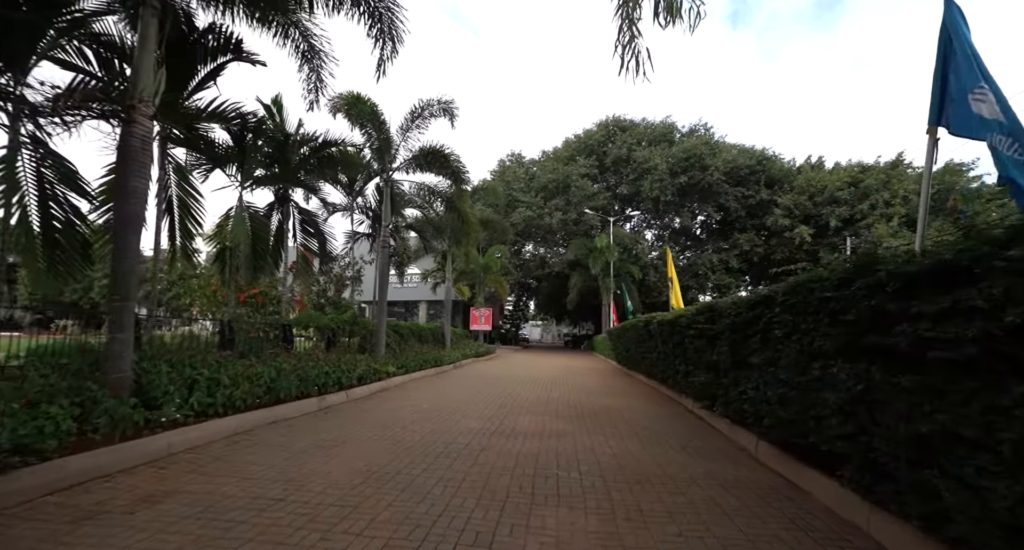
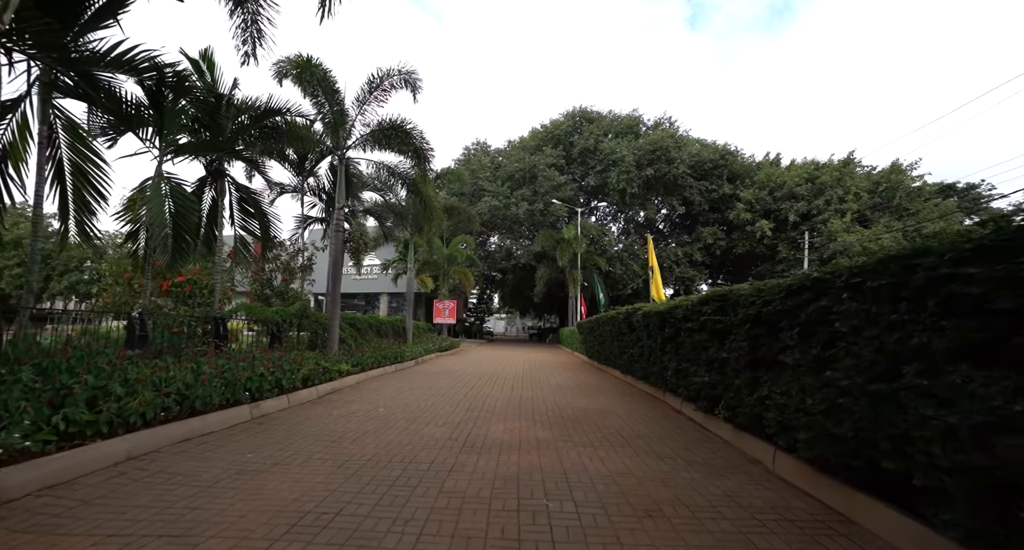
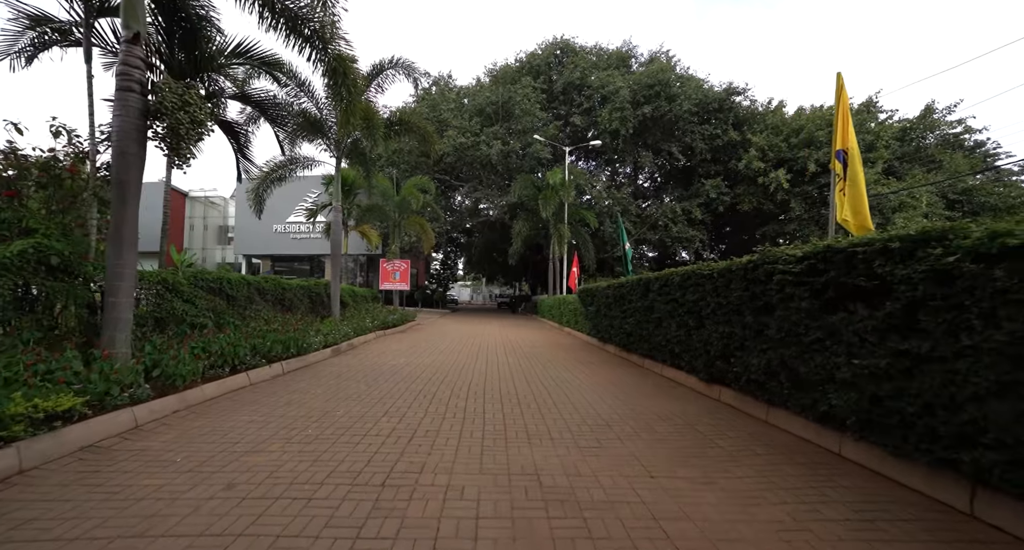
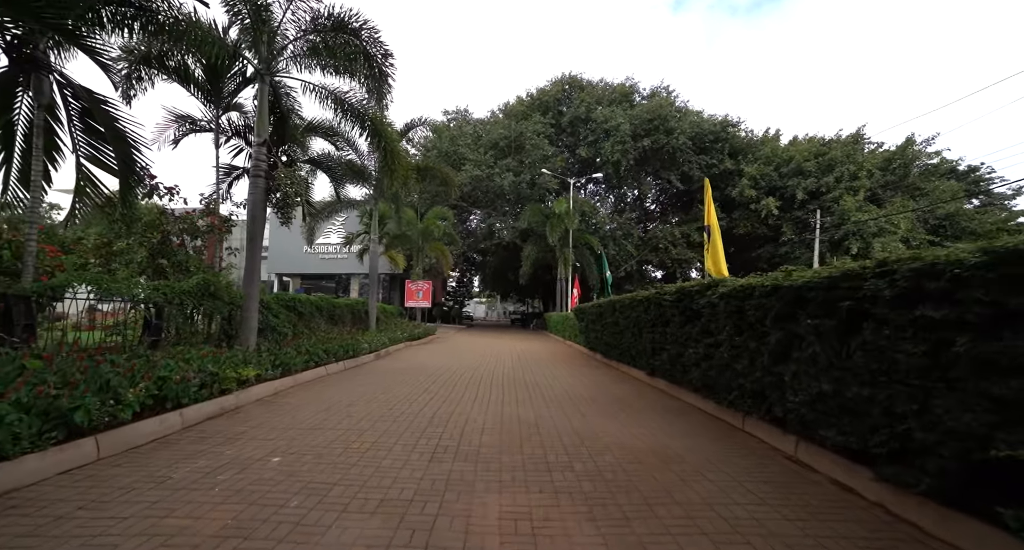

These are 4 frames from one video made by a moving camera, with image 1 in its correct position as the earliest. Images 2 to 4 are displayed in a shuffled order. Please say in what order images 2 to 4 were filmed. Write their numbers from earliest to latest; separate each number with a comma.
2, 4, 3
